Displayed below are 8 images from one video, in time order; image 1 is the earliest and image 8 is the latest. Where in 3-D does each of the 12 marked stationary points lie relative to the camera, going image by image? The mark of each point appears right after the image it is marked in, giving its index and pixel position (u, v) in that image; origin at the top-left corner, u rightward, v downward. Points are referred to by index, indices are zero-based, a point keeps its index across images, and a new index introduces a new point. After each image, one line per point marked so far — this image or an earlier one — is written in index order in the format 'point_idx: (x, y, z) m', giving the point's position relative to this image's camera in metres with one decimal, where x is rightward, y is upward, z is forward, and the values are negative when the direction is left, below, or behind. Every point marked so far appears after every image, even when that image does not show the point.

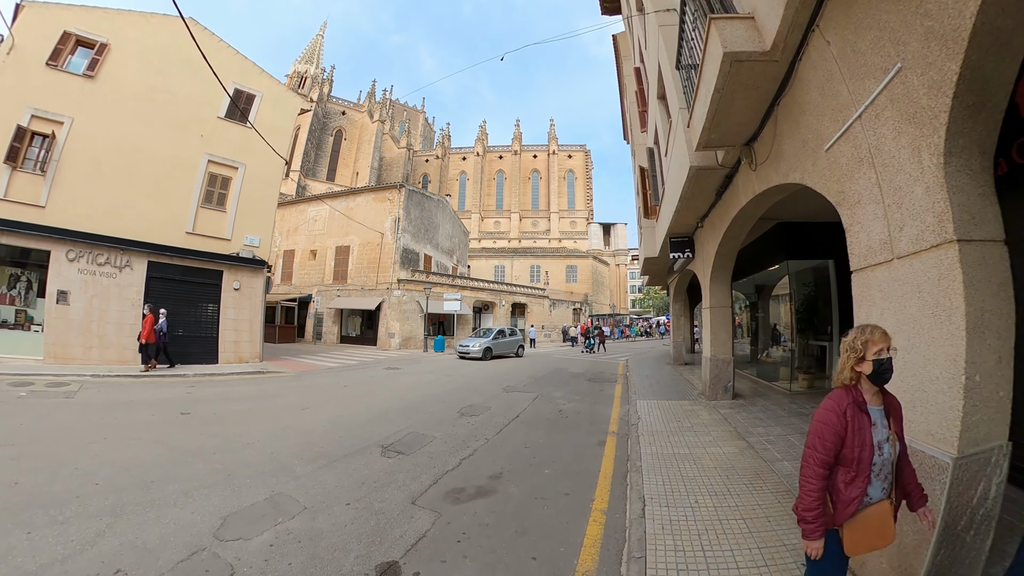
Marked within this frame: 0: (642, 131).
0: (+4.8, +5.9, +11.4) m
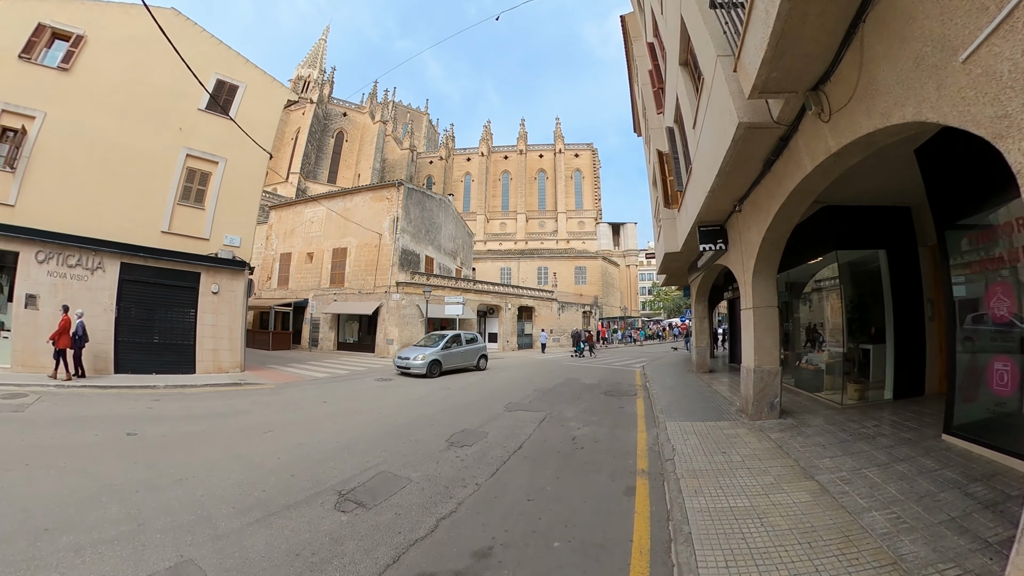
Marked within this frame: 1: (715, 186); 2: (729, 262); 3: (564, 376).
0: (+4.9, +5.9, +10.2) m
1: (+3.6, +1.9, +5.5) m
2: (+4.8, +0.6, +6.8) m
3: (+1.7, -3.1, +10.5) m
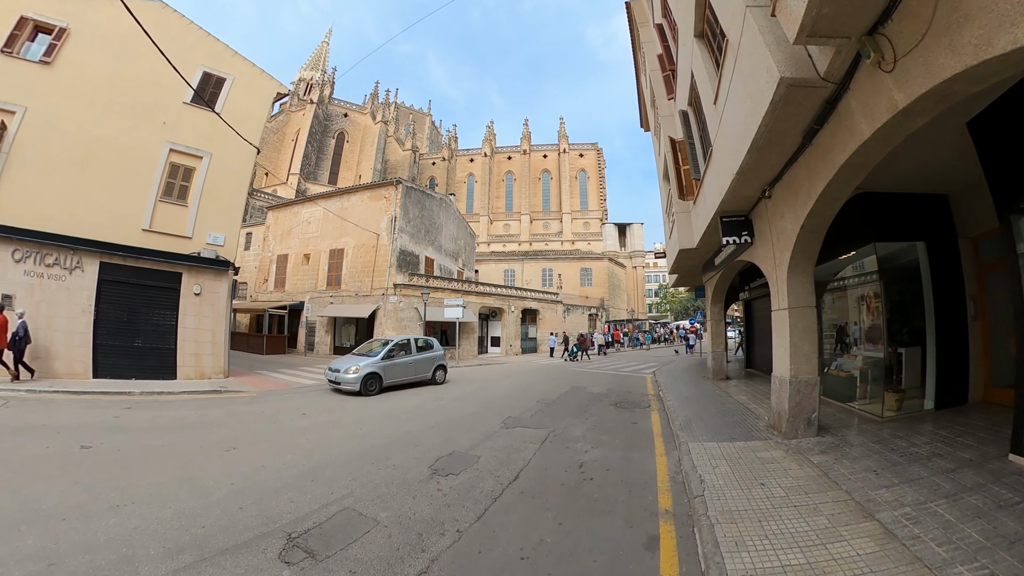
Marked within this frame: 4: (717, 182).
0: (+4.8, +5.9, +9.4) m
1: (+3.6, +1.9, +4.7) m
2: (+4.8, +0.7, +6.0) m
3: (+1.8, -3.1, +9.7) m
4: (+3.9, +2.1, +5.8) m
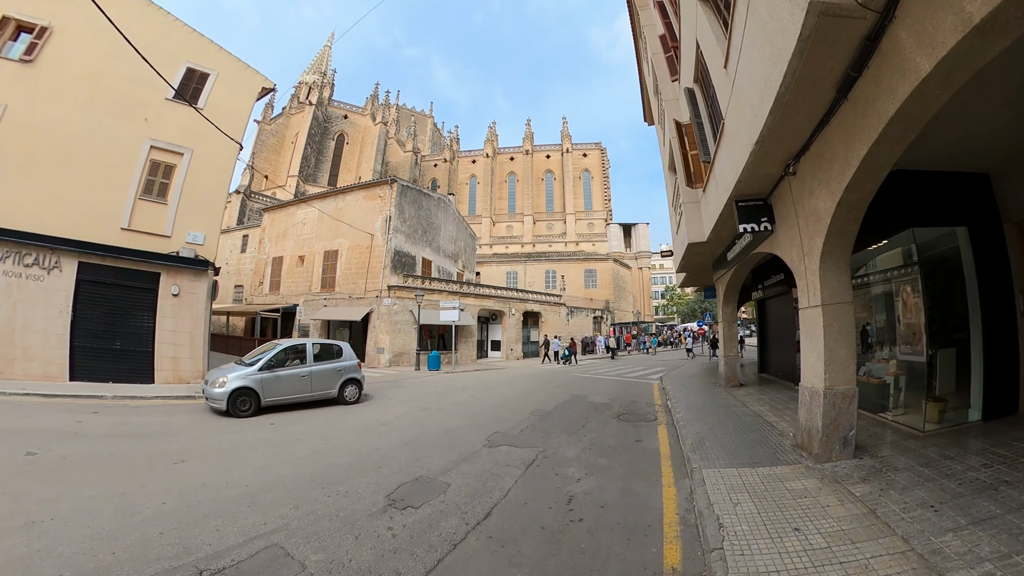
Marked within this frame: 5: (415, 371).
0: (+4.6, +5.9, +8.7) m
1: (+3.3, +2.0, +4.0) m
2: (+4.5, +0.7, +5.2) m
3: (+1.6, -3.1, +8.9) m
4: (+3.6, +2.1, +5.0) m
5: (-4.4, -3.8, +13.7) m
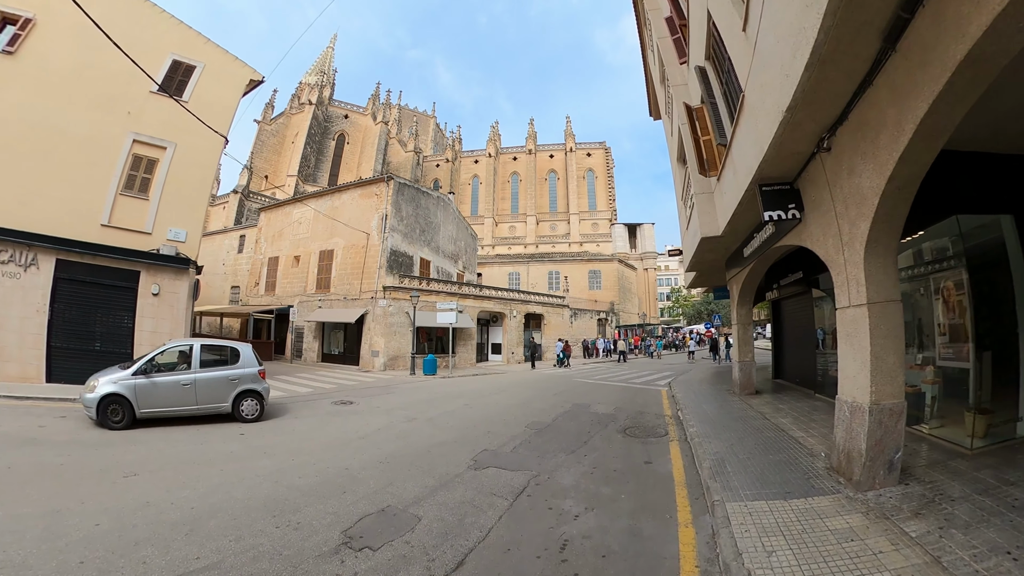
0: (+4.5, +5.9, +8.0) m
1: (+3.1, +2.1, +3.3) m
2: (+4.4, +0.8, +4.6) m
3: (+1.5, -3.1, +8.3) m
4: (+3.5, +2.2, +4.4) m
5: (-4.5, -3.8, +13.1) m
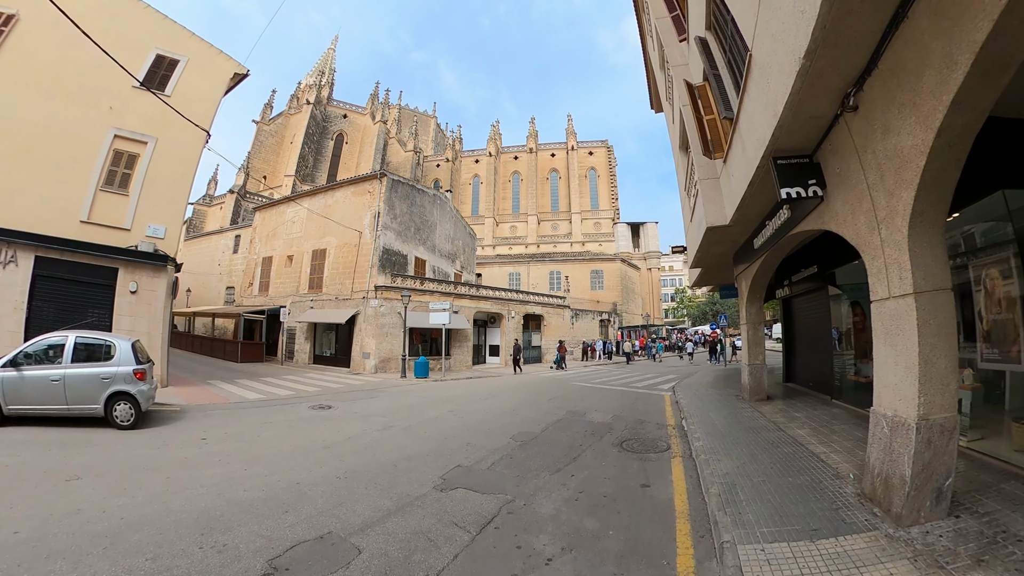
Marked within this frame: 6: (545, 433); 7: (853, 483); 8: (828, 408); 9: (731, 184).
0: (+4.2, +6.0, +7.4) m
1: (+2.8, +2.2, +2.7) m
2: (+4.0, +0.8, +3.9) m
3: (+1.2, -3.0, +7.7) m
4: (+3.1, +2.3, +3.7) m
5: (-4.7, -3.8, +12.6) m
6: (+0.6, -2.7, +5.6) m
7: (+4.3, -2.4, +3.9) m
8: (+8.1, -3.1, +7.8) m
9: (+3.8, +1.8, +5.2) m
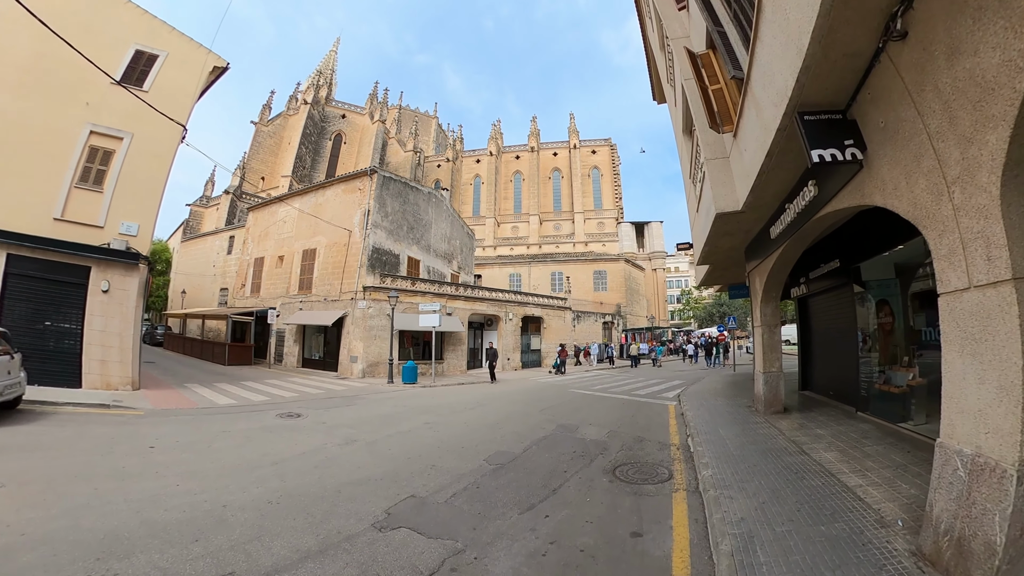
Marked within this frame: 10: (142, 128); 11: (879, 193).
0: (+3.9, +6.1, +6.7) m
1: (+2.3, +2.2, +1.9) m
2: (+3.6, +0.9, +3.1) m
3: (+0.9, -3.0, +6.9) m
4: (+2.7, +2.3, +3.0) m
5: (-4.9, -3.8, +11.9) m
6: (+0.3, -2.6, +4.9) m
7: (+3.9, -2.4, +3.0) m
8: (+7.8, -3.0, +6.9) m
9: (+3.4, +1.8, +4.5) m
10: (-12.8, +5.6, +10.5) m
11: (+3.6, +0.8, +3.0) m
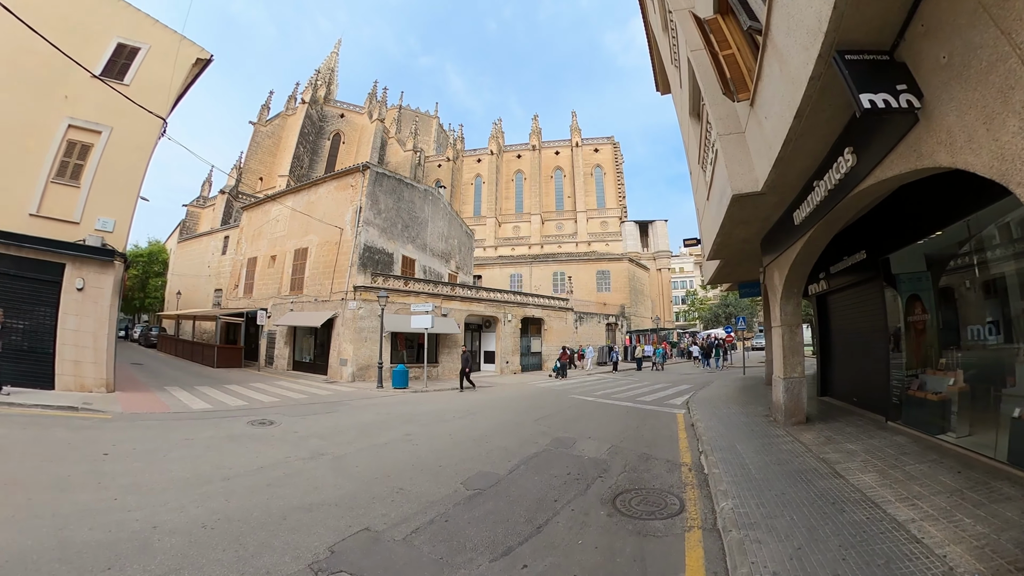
0: (+3.7, +6.1, +6.0) m
1: (+2.0, +2.3, +1.3) m
2: (+3.4, +1.0, +2.4) m
3: (+0.7, -2.9, +6.2) m
4: (+2.4, +2.4, +2.3) m
5: (-5.0, -3.7, +11.3) m
6: (0.0, -2.6, +4.2) m
7: (+3.6, -2.3, +2.3) m
8: (+7.6, -3.0, +6.1) m
9: (+3.2, +1.9, +3.8) m
10: (-12.9, +5.6, +10.1) m
11: (+3.3, +0.9, +2.3) m
